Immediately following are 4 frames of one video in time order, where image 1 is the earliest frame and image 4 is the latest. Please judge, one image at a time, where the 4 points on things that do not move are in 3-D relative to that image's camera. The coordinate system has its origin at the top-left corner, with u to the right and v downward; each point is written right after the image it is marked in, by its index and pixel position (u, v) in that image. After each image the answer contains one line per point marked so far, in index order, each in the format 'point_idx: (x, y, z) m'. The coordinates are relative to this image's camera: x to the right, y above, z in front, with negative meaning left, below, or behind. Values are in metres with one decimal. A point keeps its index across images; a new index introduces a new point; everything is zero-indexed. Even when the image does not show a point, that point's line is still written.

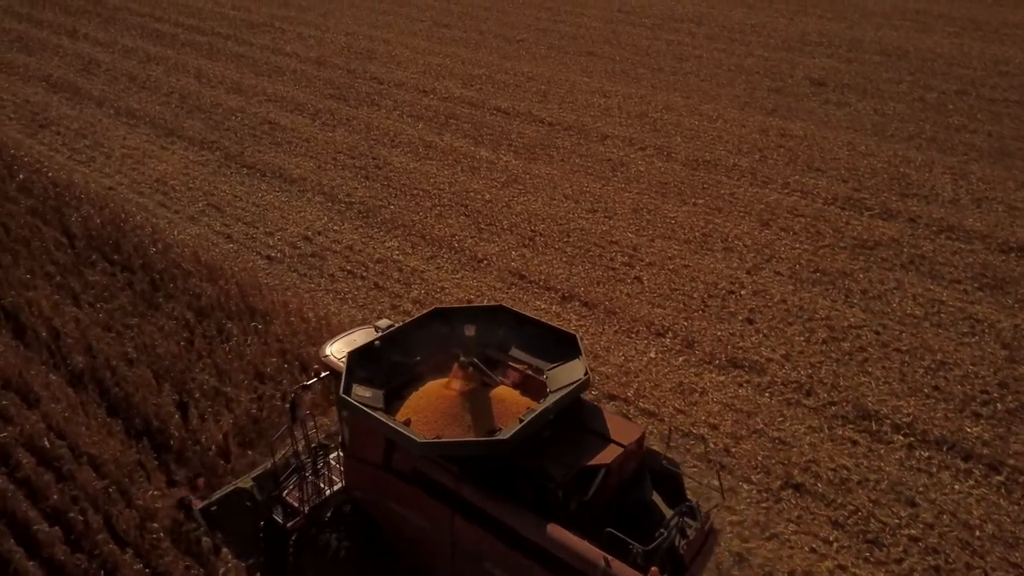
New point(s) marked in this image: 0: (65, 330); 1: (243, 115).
0: (-3.7, -0.4, +6.8) m
1: (-4.4, +2.9, +13.4) m
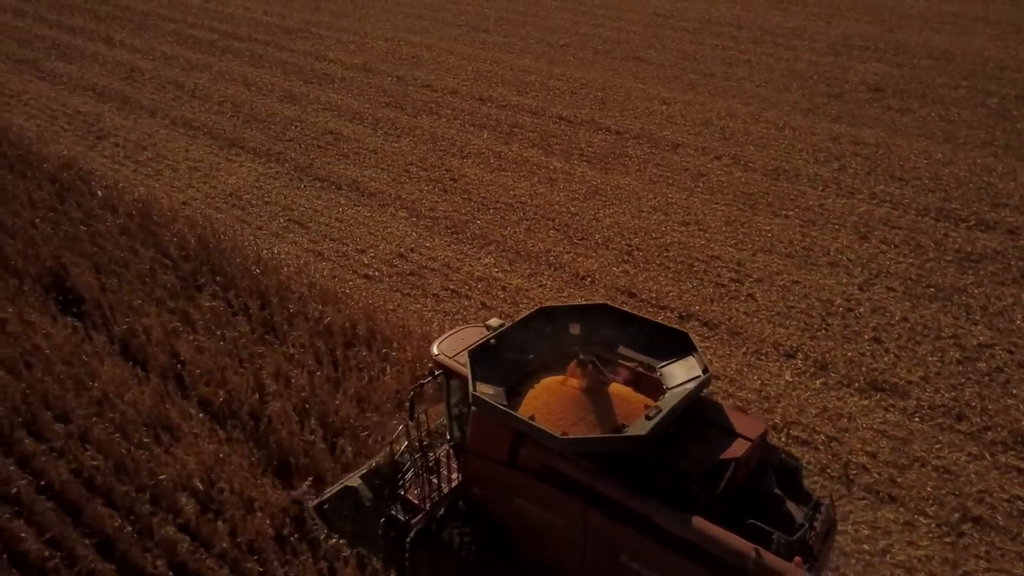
0: (-2.5, -0.6, +6.5) m
1: (-3.4, +2.6, +13.1) m
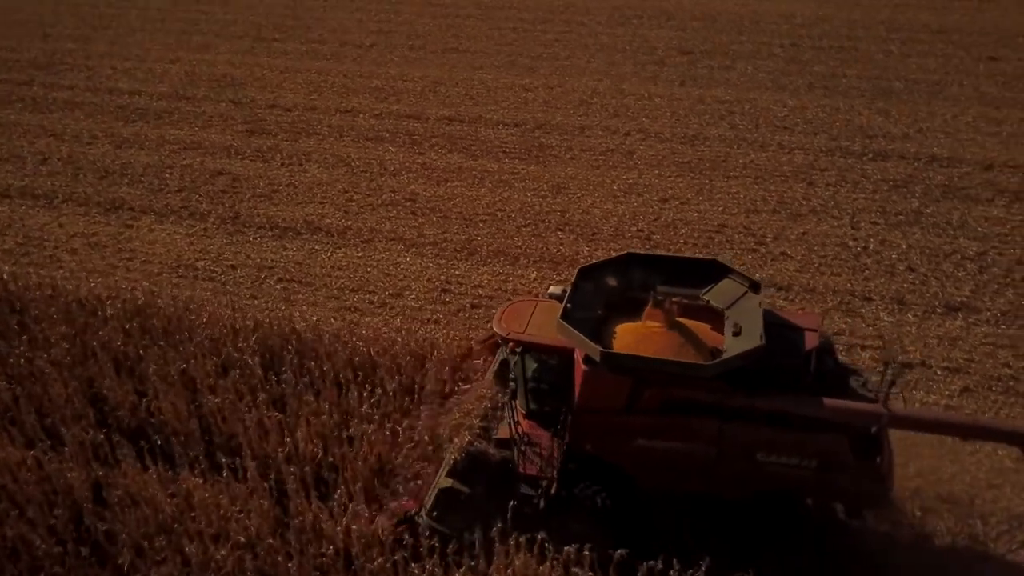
0: (-0.7, -1.1, +5.3) m
1: (-4.5, +1.6, +11.0) m
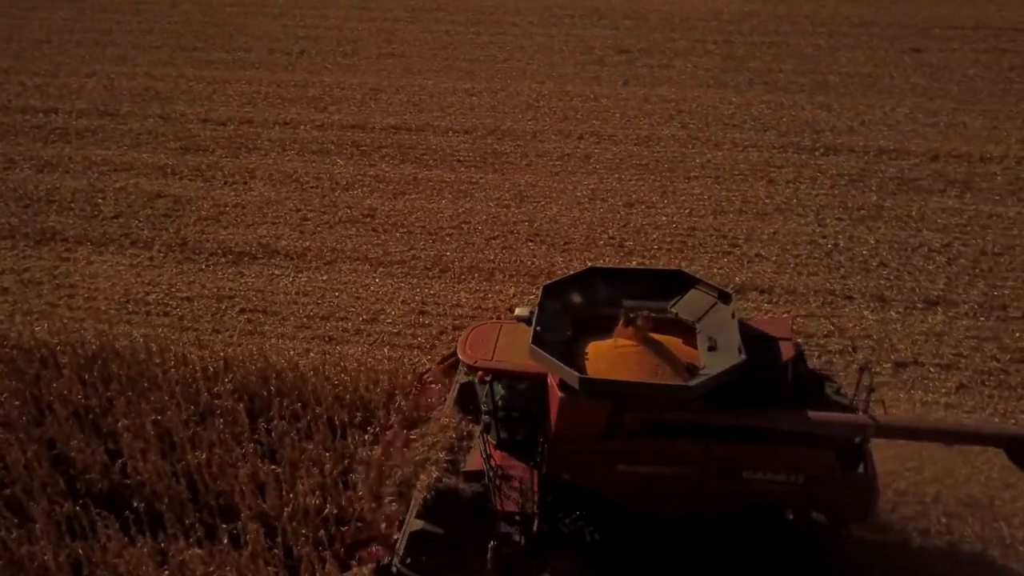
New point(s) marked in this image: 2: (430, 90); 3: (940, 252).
0: (-0.5, -1.3, +4.9) m
1: (-5.0, +1.2, +10.2) m
2: (-1.5, +3.5, +14.5) m
3: (+4.7, +0.4, +9.1) m
